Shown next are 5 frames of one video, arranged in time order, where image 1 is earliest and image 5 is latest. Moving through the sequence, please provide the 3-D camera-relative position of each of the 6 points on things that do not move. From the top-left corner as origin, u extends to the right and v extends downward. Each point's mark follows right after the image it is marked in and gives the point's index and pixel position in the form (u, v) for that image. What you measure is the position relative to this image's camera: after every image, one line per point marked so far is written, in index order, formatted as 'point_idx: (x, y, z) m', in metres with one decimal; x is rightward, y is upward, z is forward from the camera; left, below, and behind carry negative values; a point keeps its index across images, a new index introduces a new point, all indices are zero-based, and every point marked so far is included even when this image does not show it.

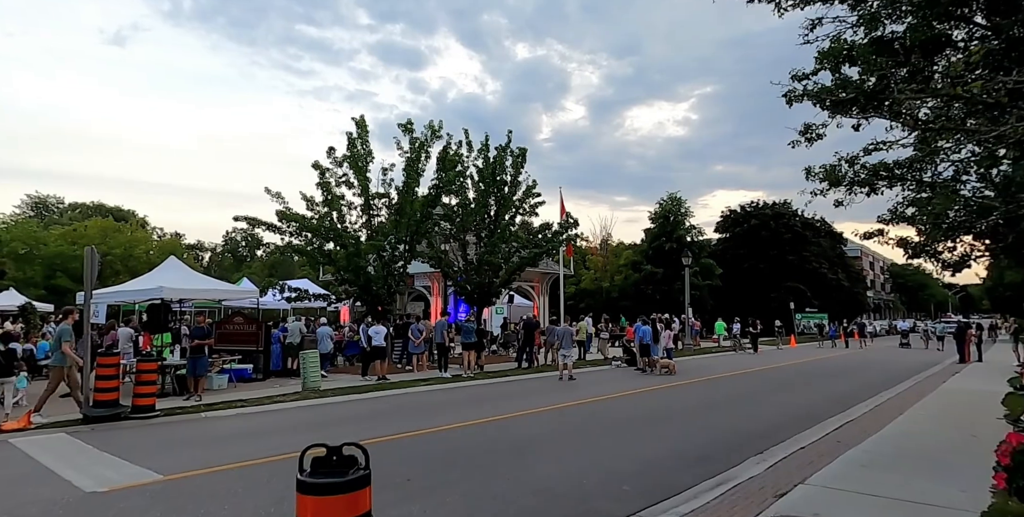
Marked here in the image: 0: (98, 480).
0: (-4.8, -2.5, +7.6) m
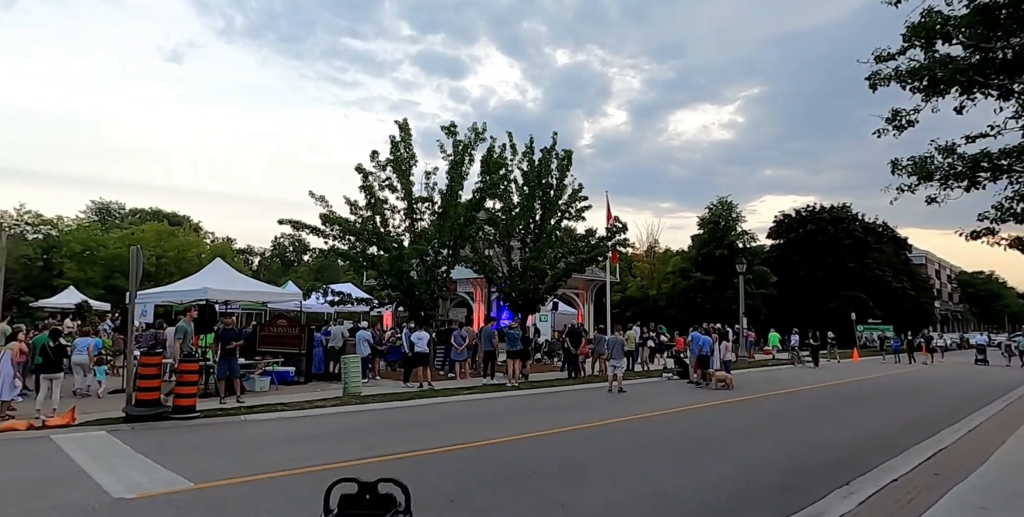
0: (-4.3, -2.5, +7.3) m
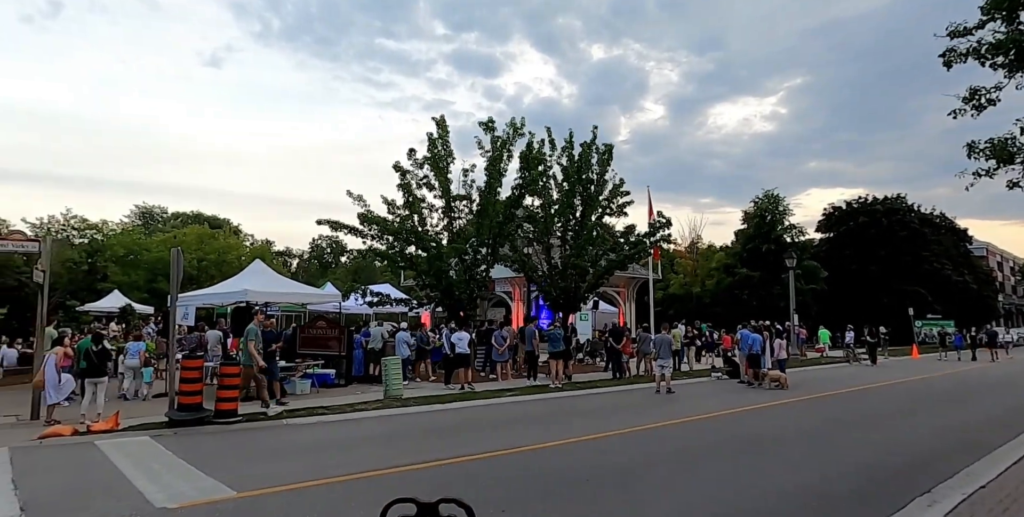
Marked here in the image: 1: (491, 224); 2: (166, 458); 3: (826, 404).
0: (-3.7, -2.5, +7.0) m
1: (-0.6, +1.1, +20.0) m
2: (-4.6, -2.7, +8.7) m
3: (+6.6, -3.1, +13.7) m
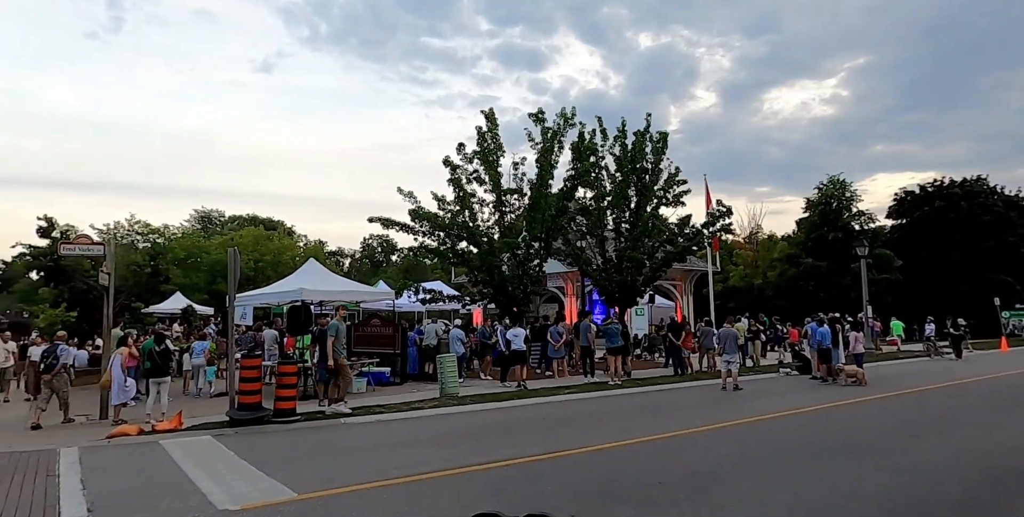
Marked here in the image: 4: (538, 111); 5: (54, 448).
0: (-3.0, -2.5, +6.9) m
1: (+0.9, +1.2, +19.6) m
2: (-3.8, -2.6, +8.7) m
3: (+7.8, -2.8, +12.8) m
4: (+0.8, +4.4, +19.5) m
5: (-7.5, -3.1, +10.7) m
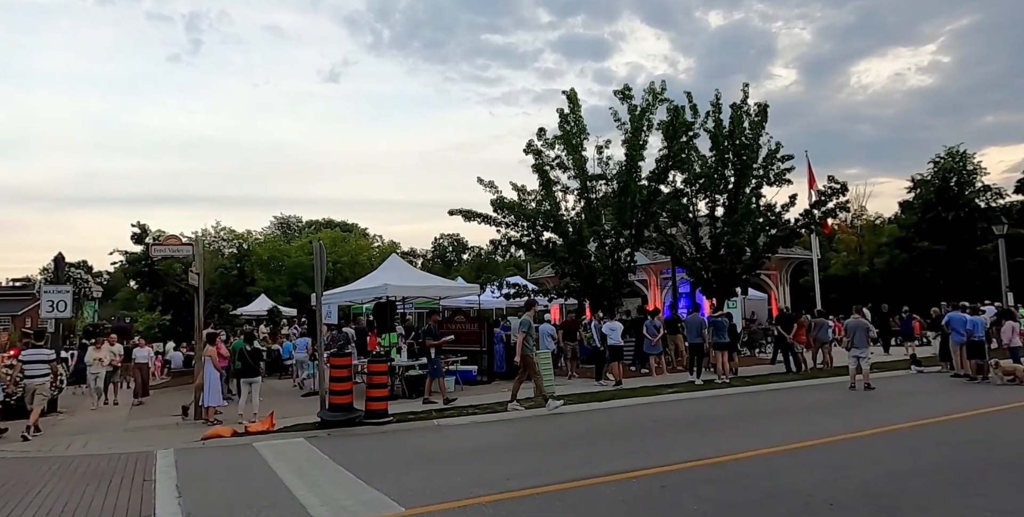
0: (-1.7, -2.4, +6.2) m
1: (+3.4, +1.5, +18.5) m
2: (-2.3, -2.5, +8.1) m
3: (+9.6, -2.4, +11.0) m
4: (+3.1, +4.7, +18.4) m
5: (-5.8, -3.1, +10.5) m
